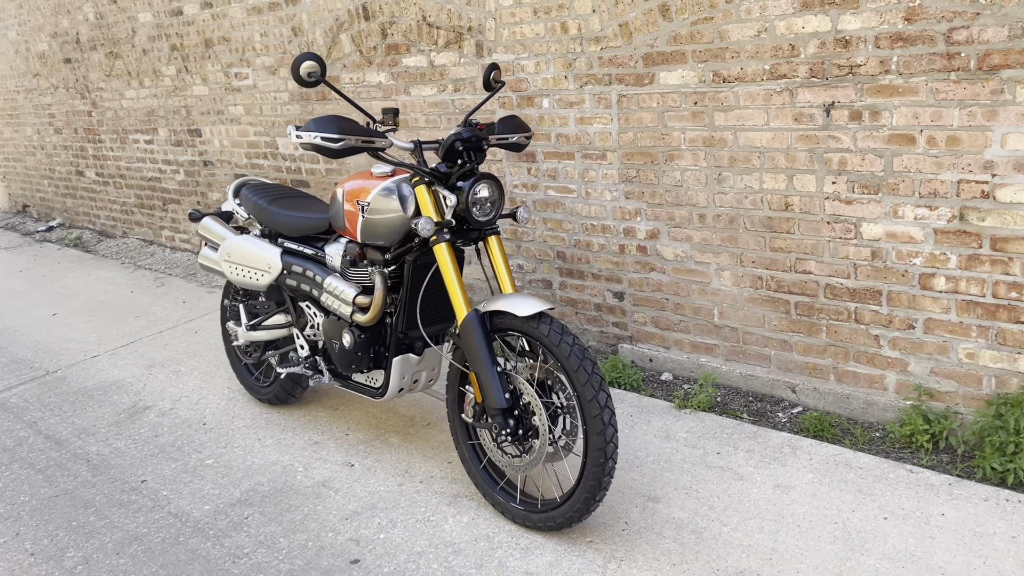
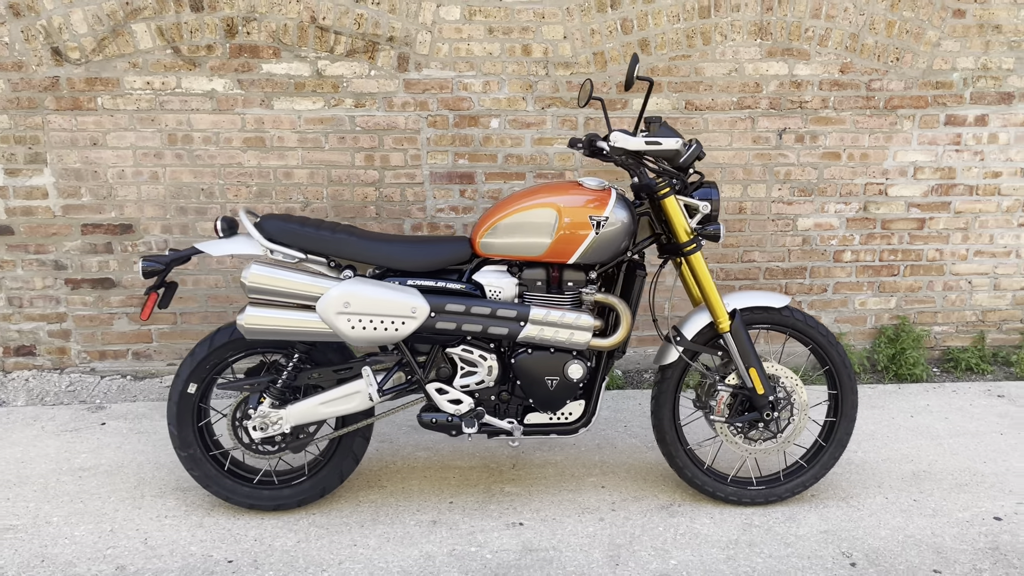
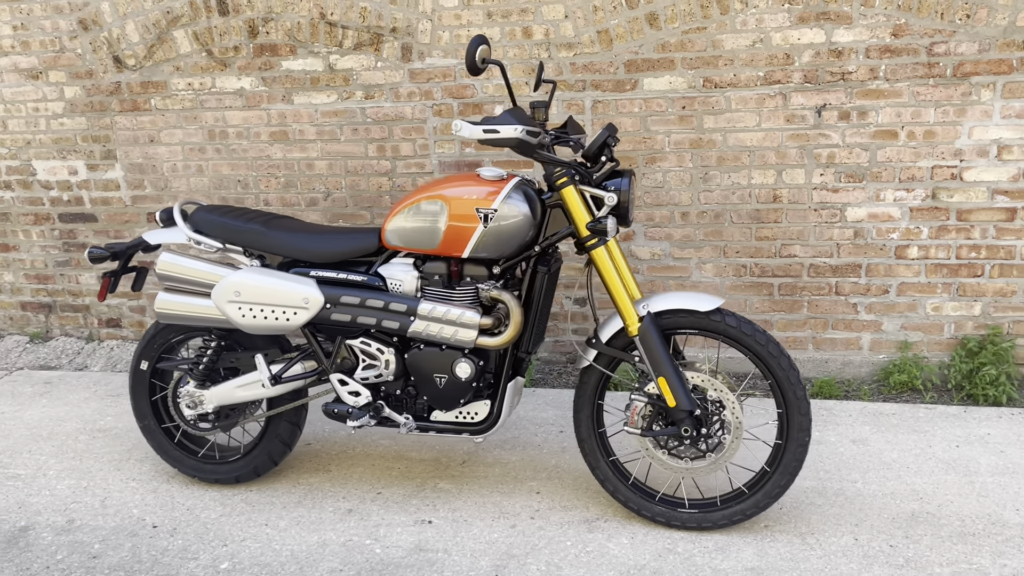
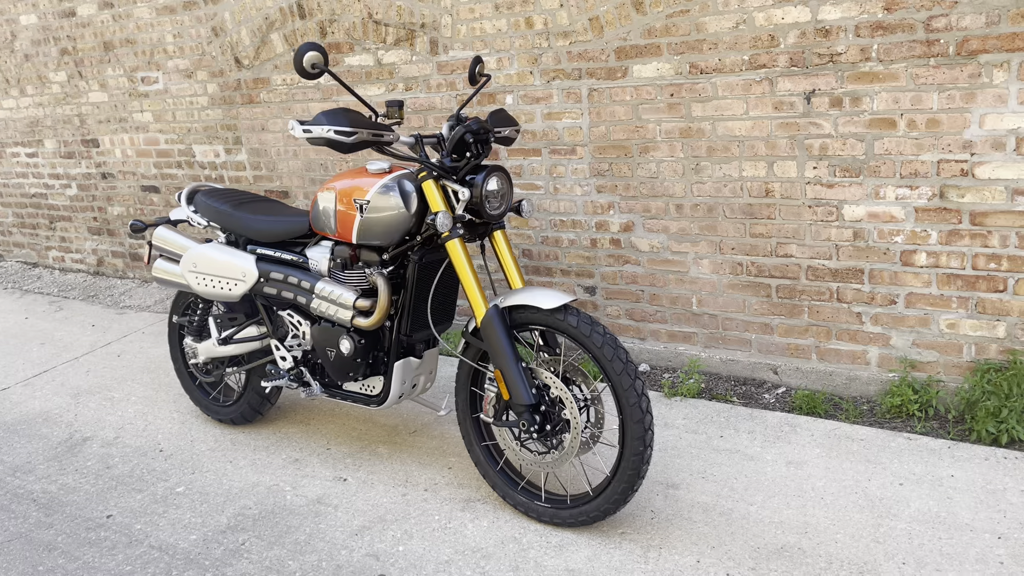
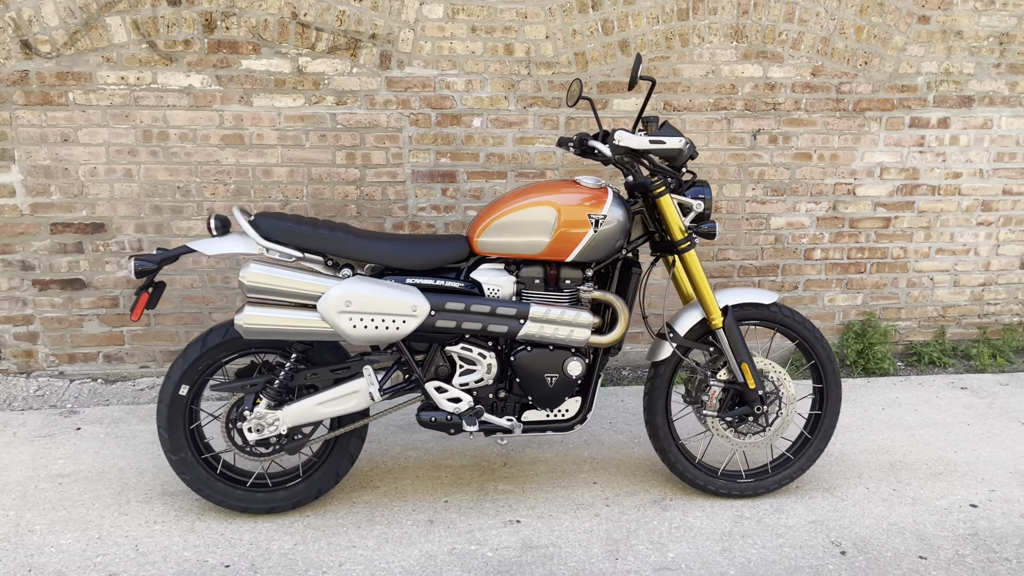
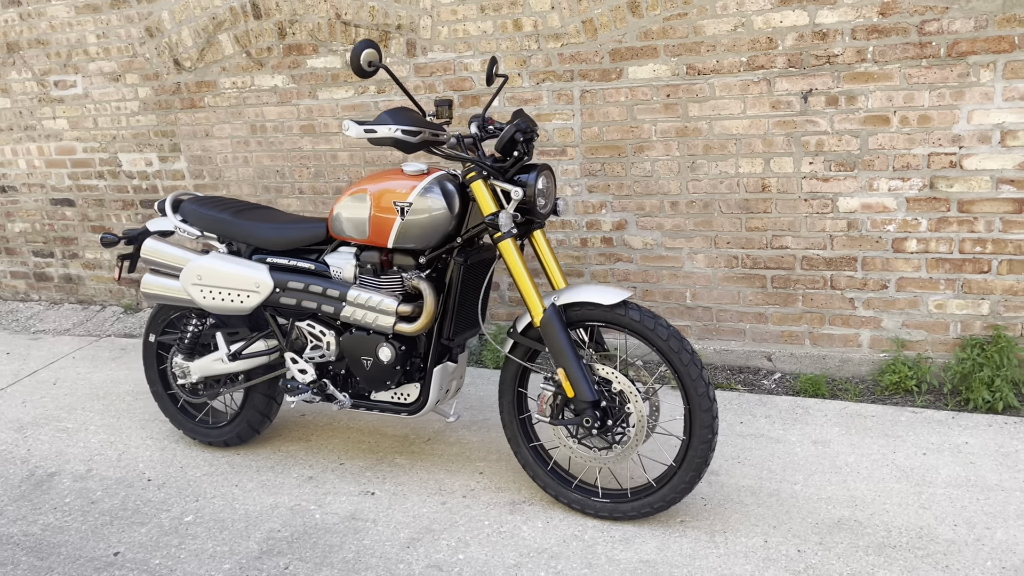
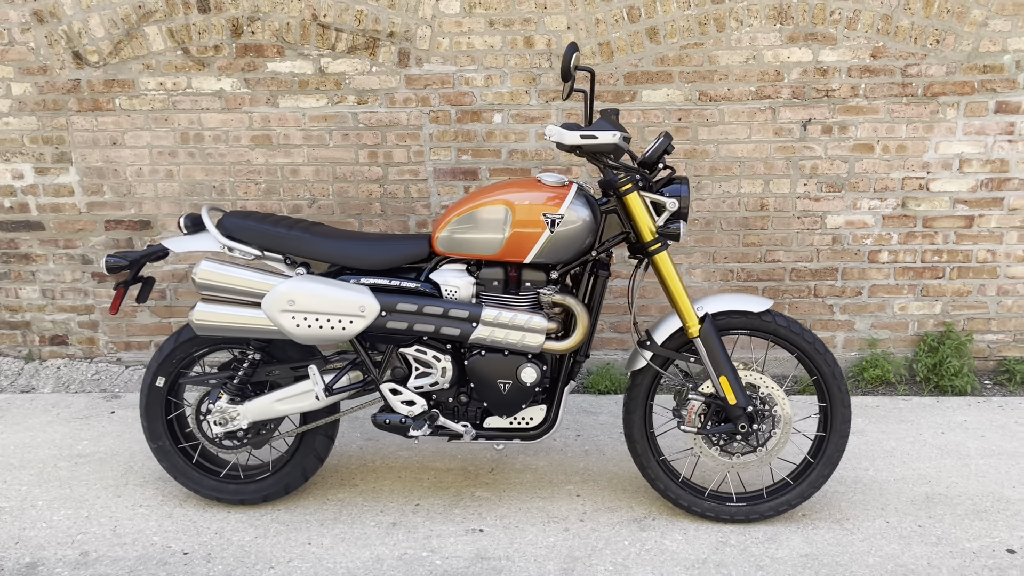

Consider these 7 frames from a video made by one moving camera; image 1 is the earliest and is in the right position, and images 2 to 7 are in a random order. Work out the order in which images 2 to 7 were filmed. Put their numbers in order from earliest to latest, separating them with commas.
4, 6, 3, 7, 2, 5
